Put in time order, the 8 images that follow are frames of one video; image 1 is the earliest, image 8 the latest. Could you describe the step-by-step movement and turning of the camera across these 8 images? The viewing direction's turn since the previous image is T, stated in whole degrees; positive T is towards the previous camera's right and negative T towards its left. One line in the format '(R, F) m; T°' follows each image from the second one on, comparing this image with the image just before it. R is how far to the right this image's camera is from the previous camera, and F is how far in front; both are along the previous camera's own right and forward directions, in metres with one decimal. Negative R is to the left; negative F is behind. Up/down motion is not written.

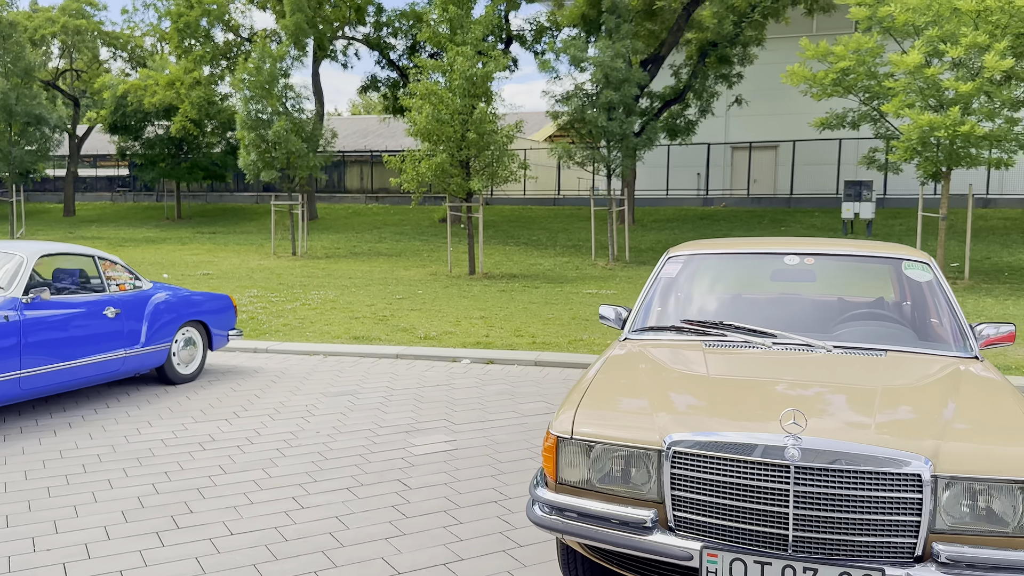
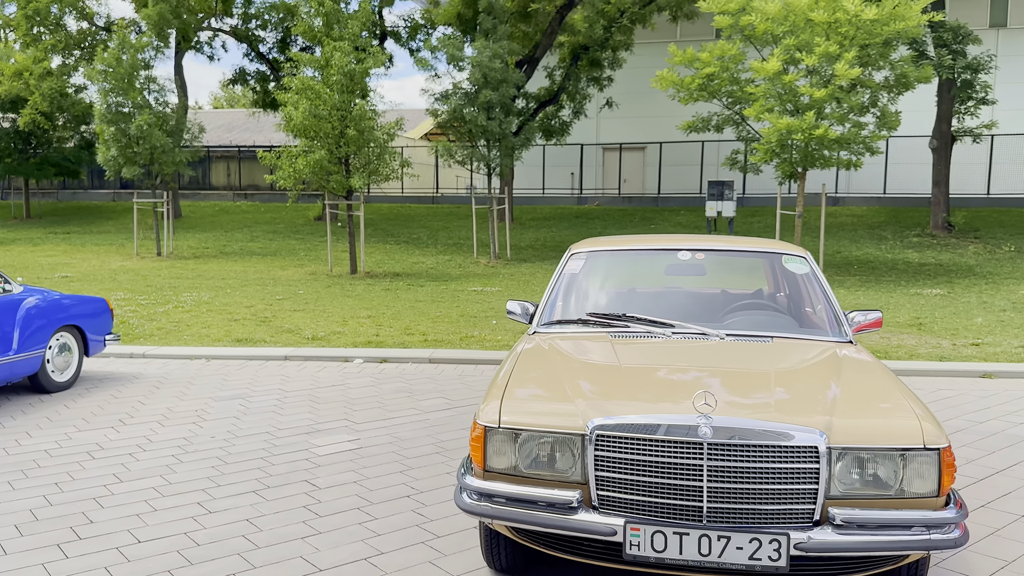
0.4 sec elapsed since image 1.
(-0.2, -0.1) m; +8°
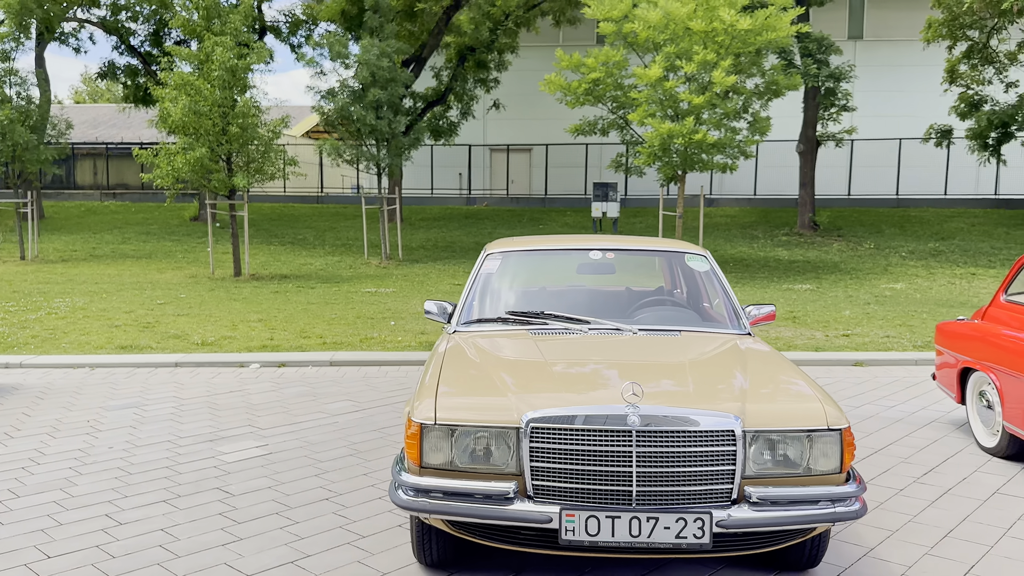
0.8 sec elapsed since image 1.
(-0.2, -0.1) m; +8°
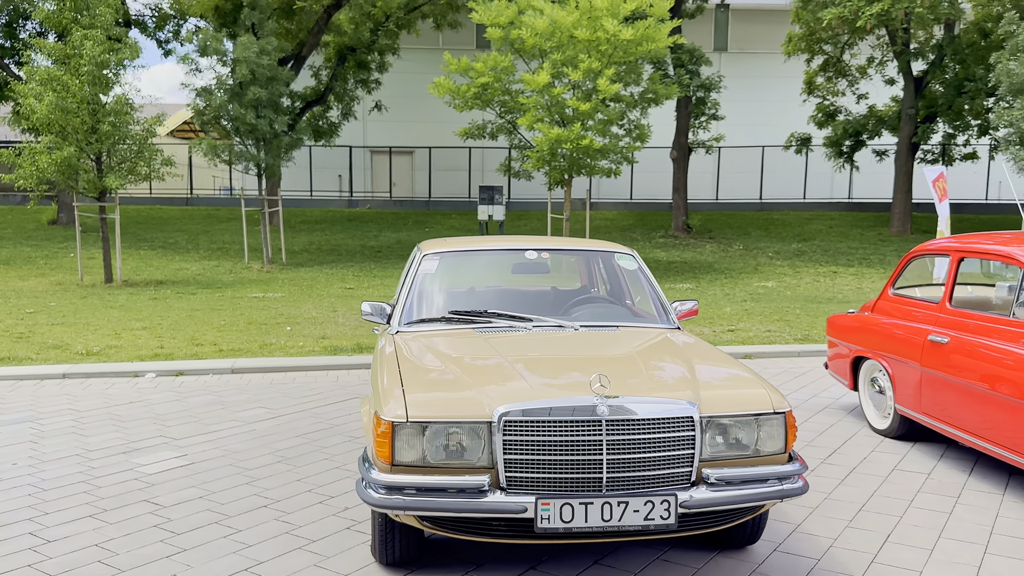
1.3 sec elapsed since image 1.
(-0.4, -0.1) m; +8°
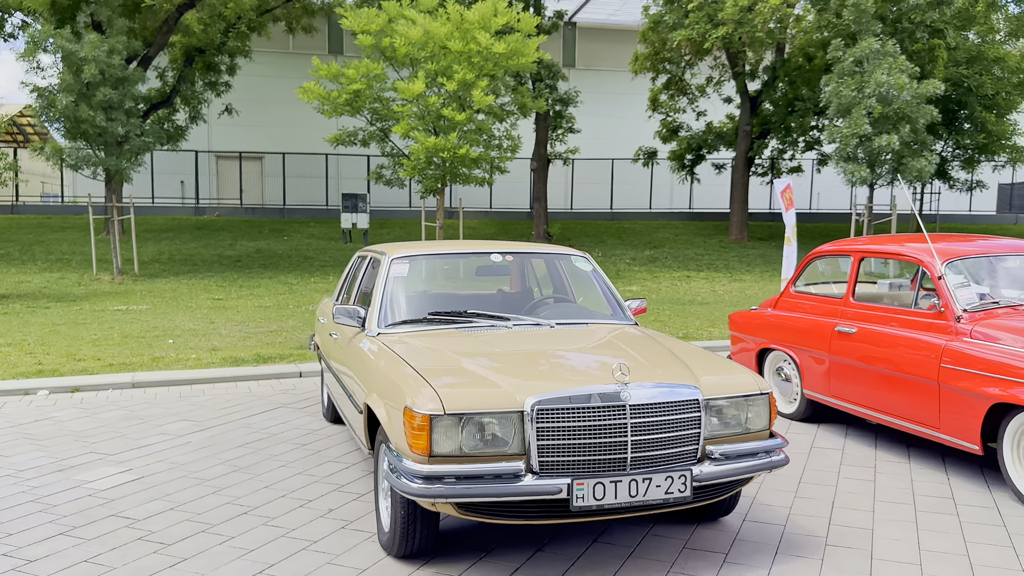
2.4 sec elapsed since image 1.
(-0.8, -0.2) m; +11°
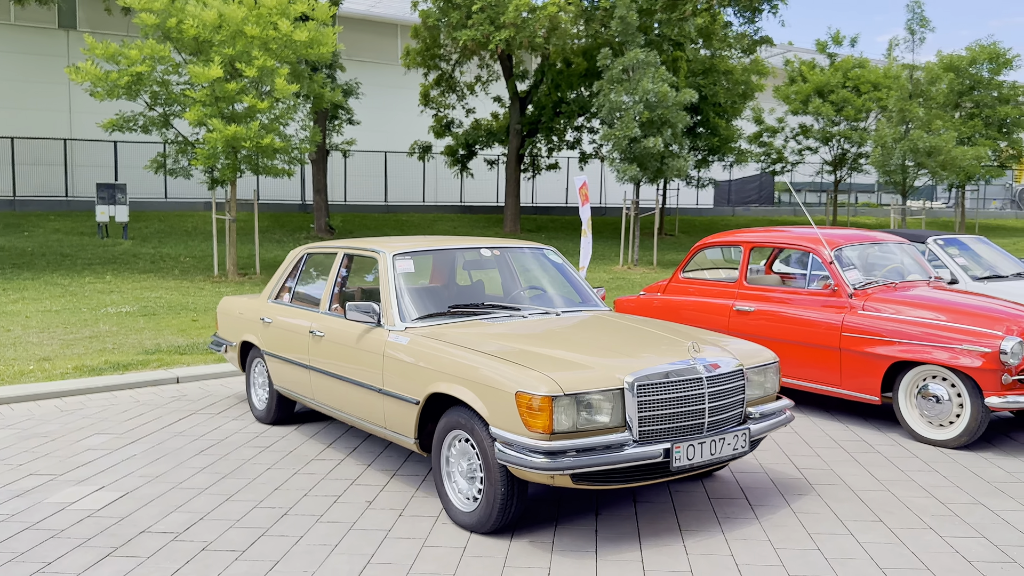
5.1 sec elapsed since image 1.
(-1.6, -0.1) m; +18°
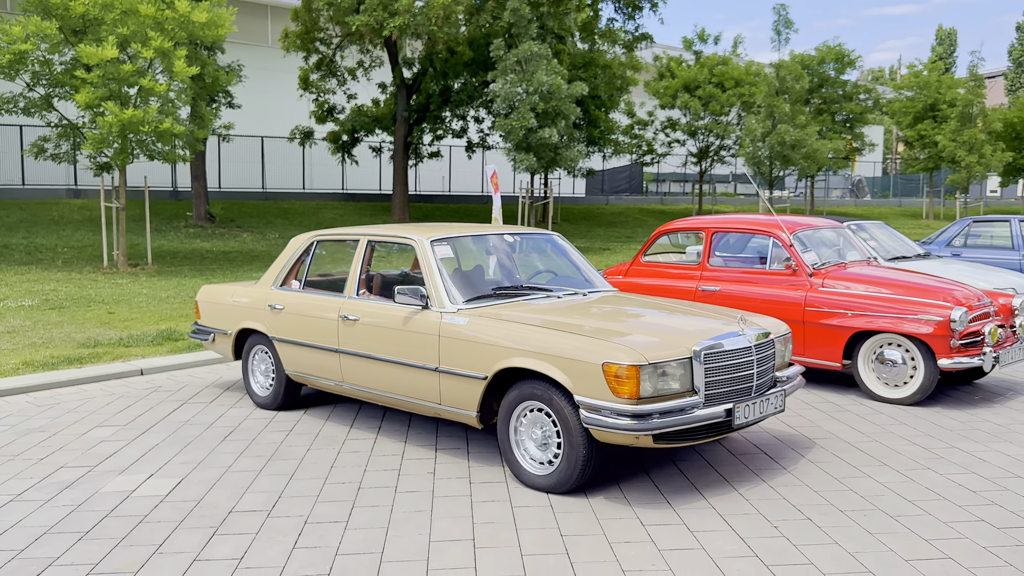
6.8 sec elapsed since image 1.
(-1.1, -0.3) m; +9°
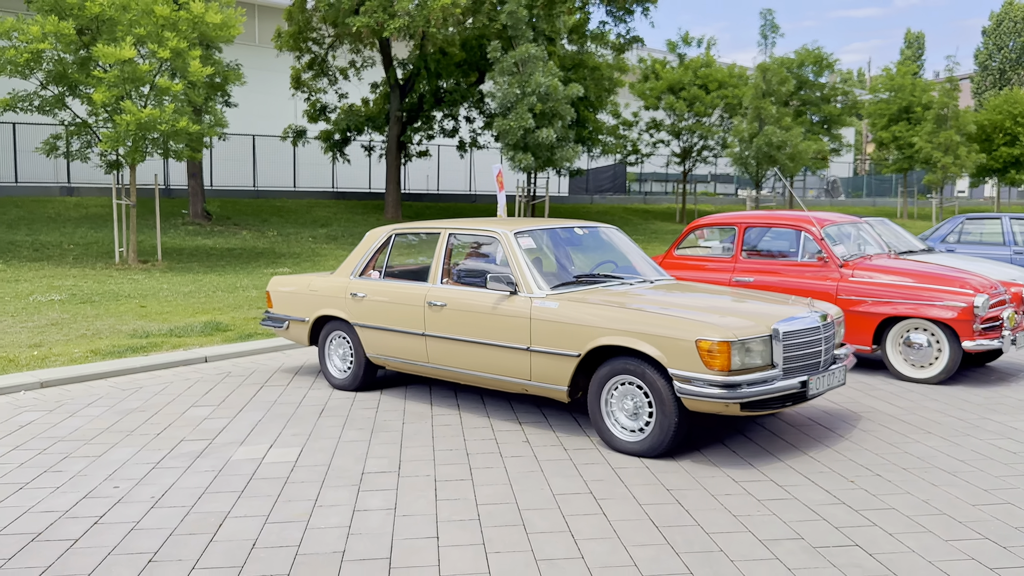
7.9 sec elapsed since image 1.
(-0.7, -0.5) m; +2°
